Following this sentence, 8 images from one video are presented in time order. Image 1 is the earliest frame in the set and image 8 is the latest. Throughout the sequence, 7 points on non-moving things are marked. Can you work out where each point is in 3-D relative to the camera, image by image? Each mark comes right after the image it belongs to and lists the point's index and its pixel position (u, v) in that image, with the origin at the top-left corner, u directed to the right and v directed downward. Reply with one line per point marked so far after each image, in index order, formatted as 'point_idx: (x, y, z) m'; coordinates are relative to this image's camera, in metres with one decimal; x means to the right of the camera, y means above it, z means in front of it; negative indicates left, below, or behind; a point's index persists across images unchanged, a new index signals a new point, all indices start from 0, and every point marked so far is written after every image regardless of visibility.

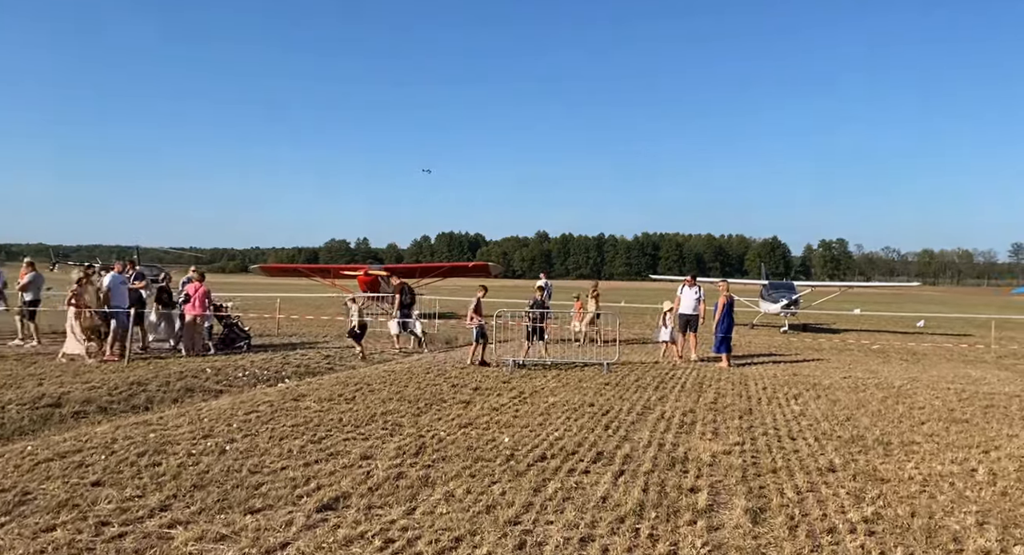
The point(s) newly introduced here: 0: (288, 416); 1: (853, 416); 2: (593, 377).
0: (-1.7, -1.1, +6.0) m
1: (+3.2, -1.3, +7.5) m
2: (+1.0, -1.2, +9.7) m
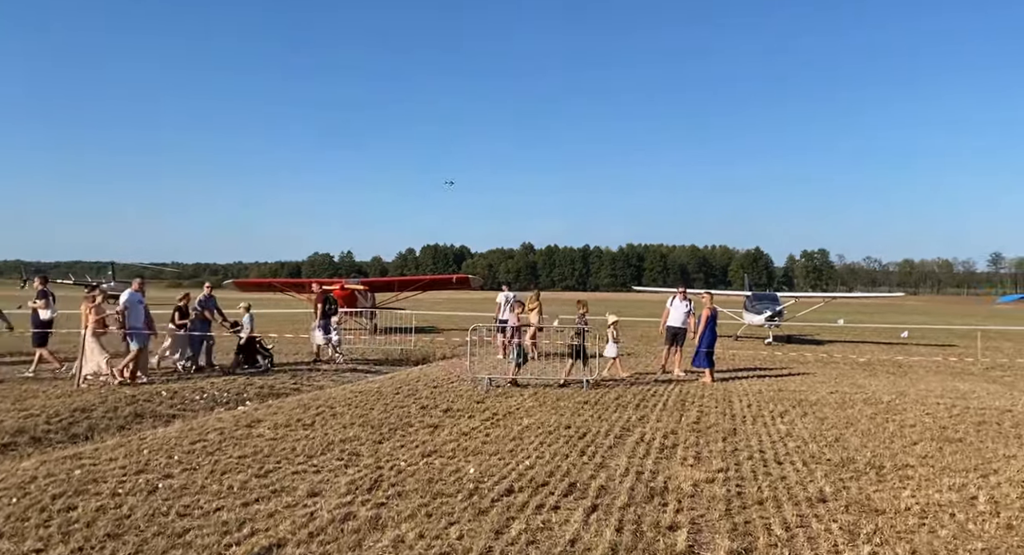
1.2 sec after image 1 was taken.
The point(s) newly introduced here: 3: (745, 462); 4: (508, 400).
0: (-1.9, -1.2, +5.6) m
1: (+3.0, -1.4, +7.1) m
2: (+0.7, -1.4, +9.3) m
3: (+1.7, -1.4, +5.9) m
4: (0.0, -1.4, +8.7) m
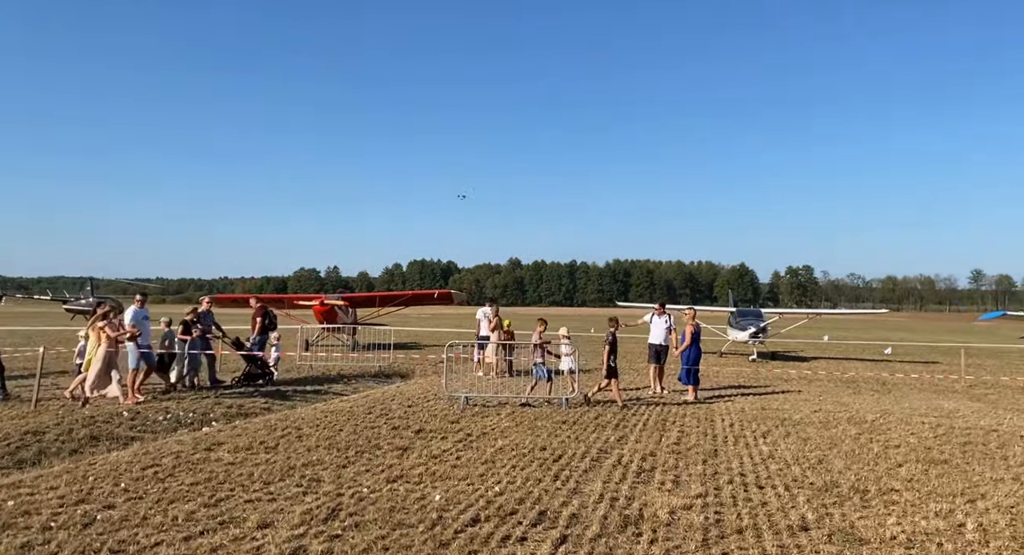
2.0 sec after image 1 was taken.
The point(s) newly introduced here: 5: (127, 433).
0: (-2.2, -1.3, +5.3) m
1: (+2.7, -1.6, +6.9) m
2: (+0.4, -1.6, +9.1) m
3: (+1.5, -1.5, +5.6) m
4: (-0.3, -1.5, +8.5) m
5: (-3.5, -1.4, +7.2) m
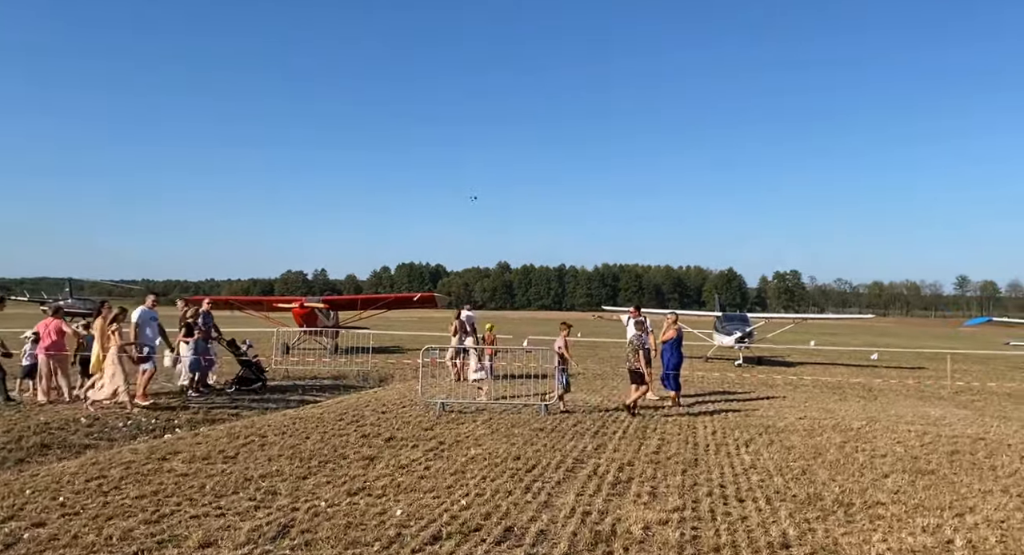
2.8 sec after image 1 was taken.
0: (-2.4, -1.3, +5.0) m
1: (+2.5, -1.6, +6.7) m
2: (+0.2, -1.6, +8.8) m
3: (+1.3, -1.5, +5.4) m
4: (-0.6, -1.6, +8.2) m
5: (-3.8, -1.4, +6.9) m
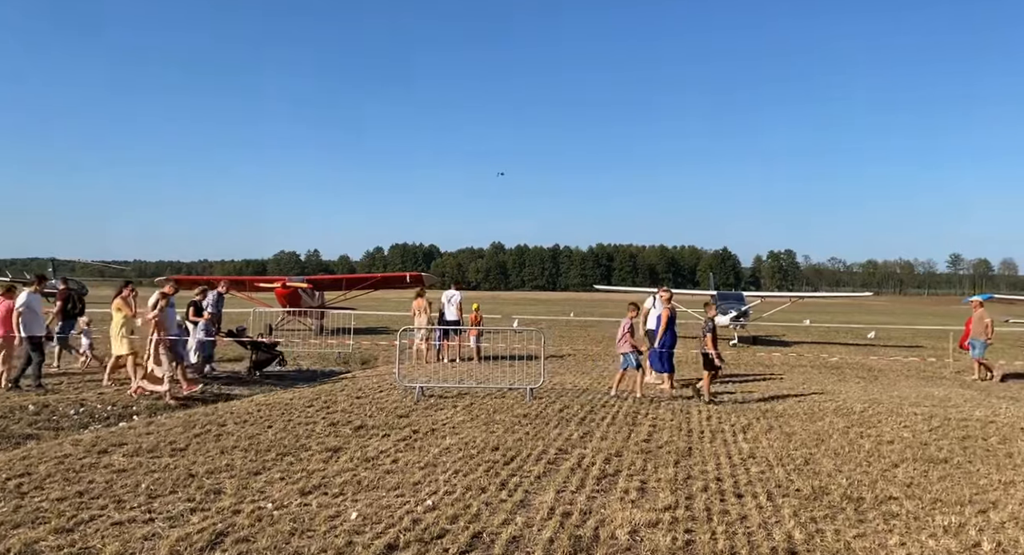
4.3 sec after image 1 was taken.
0: (-2.5, -1.2, +4.4) m
1: (+2.3, -1.4, +6.2) m
2: (0.0, -1.4, +8.3) m
3: (+1.1, -1.4, +4.9) m
4: (-0.7, -1.3, +7.7) m
5: (-3.9, -1.2, +6.3) m
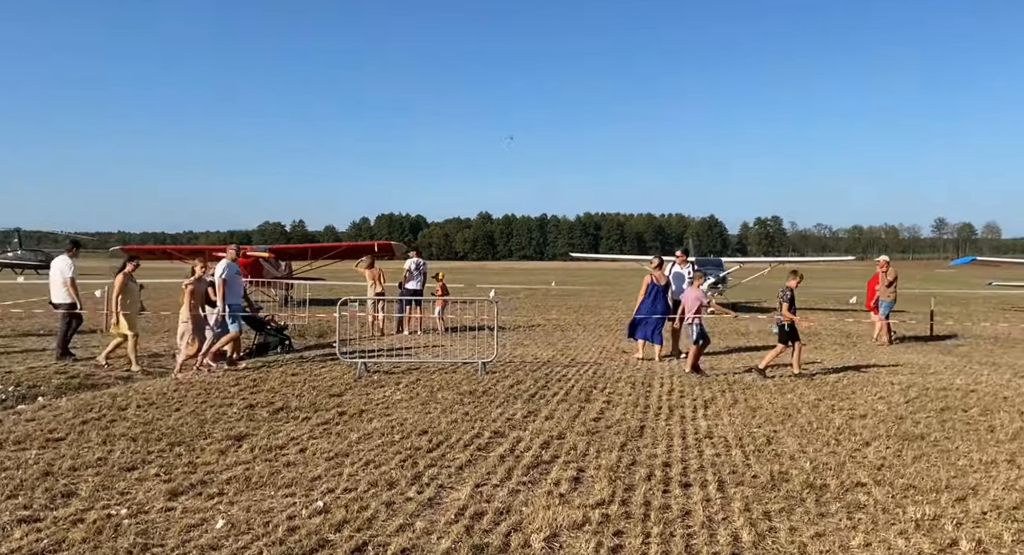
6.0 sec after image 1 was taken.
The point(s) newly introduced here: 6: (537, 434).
0: (-3.0, -1.0, +3.8) m
1: (+1.9, -1.1, +5.6) m
2: (-0.5, -1.0, +7.7) m
3: (+0.7, -1.1, +4.3) m
4: (-1.2, -1.0, +7.0) m
5: (-4.4, -1.0, +5.6) m
6: (+0.2, -1.1, +5.5) m
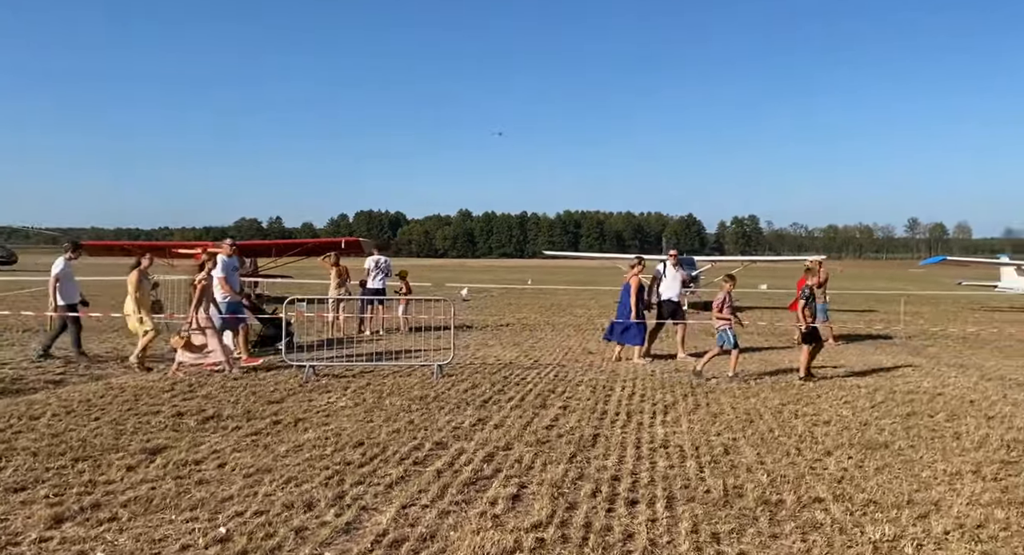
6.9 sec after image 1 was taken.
0: (-3.3, -1.0, +3.3) m
1: (+1.5, -1.1, +5.3) m
2: (-1.0, -1.0, +7.3) m
3: (+0.3, -1.1, +3.9) m
4: (-1.7, -1.0, +6.7) m
5: (-4.8, -1.0, +5.2) m
6: (-0.2, -1.1, +5.1) m
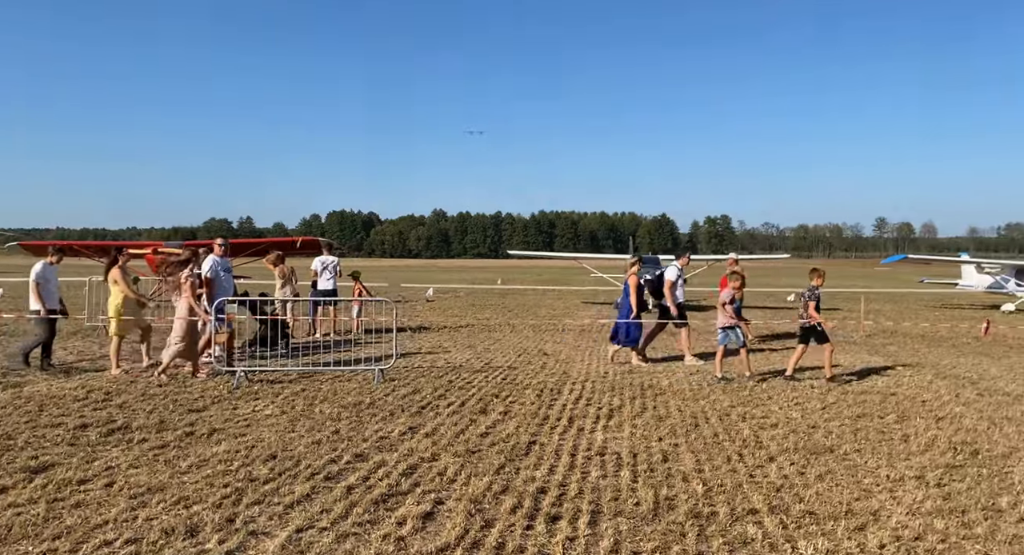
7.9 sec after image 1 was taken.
0: (-3.7, -1.0, +2.9) m
1: (+1.0, -1.1, +5.0) m
2: (-1.5, -1.0, +7.0) m
3: (-0.1, -1.1, +3.6) m
4: (-2.2, -1.0, +6.3) m
5: (-5.3, -1.0, +4.7) m
6: (-0.6, -1.1, +4.8) m
